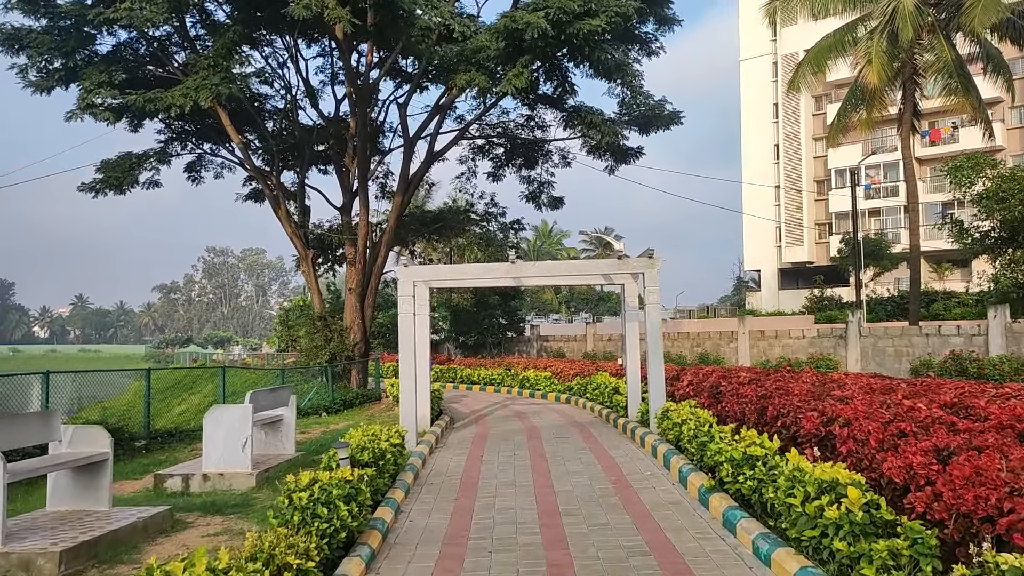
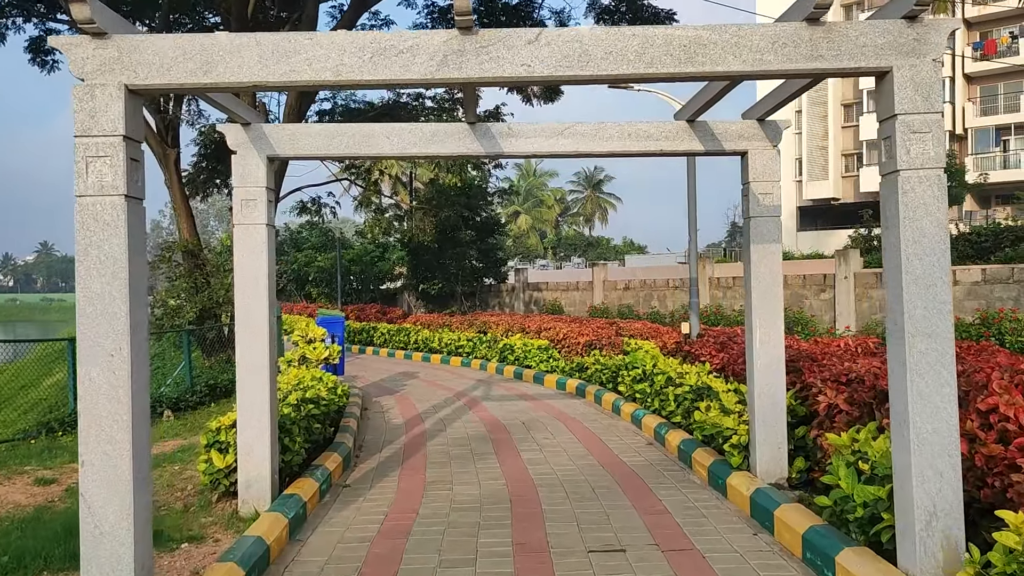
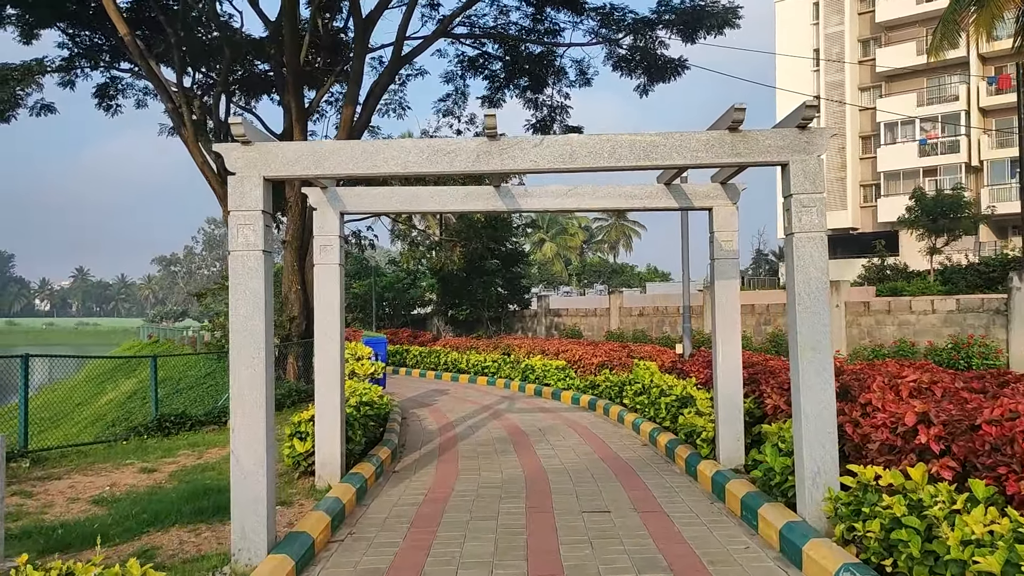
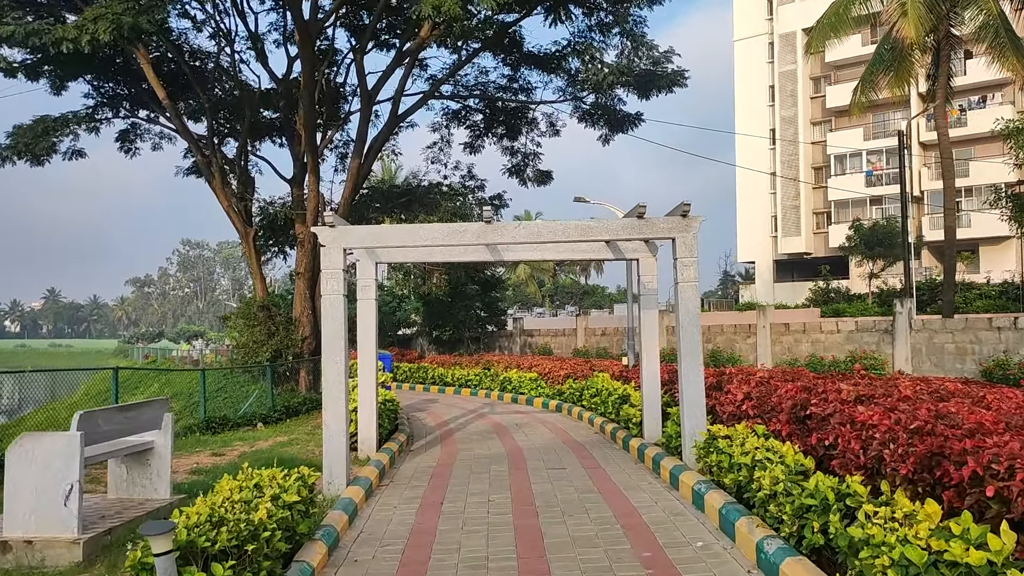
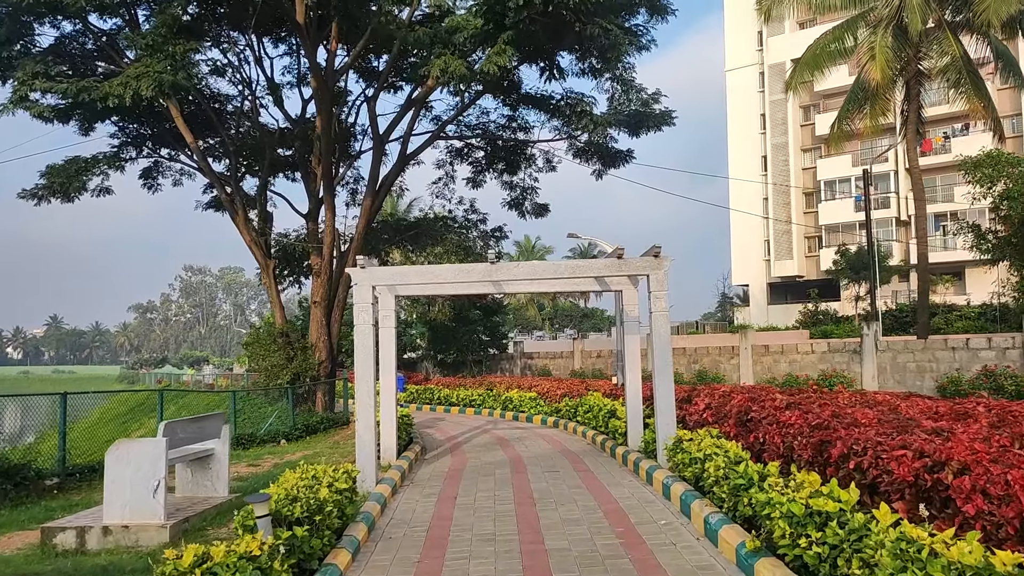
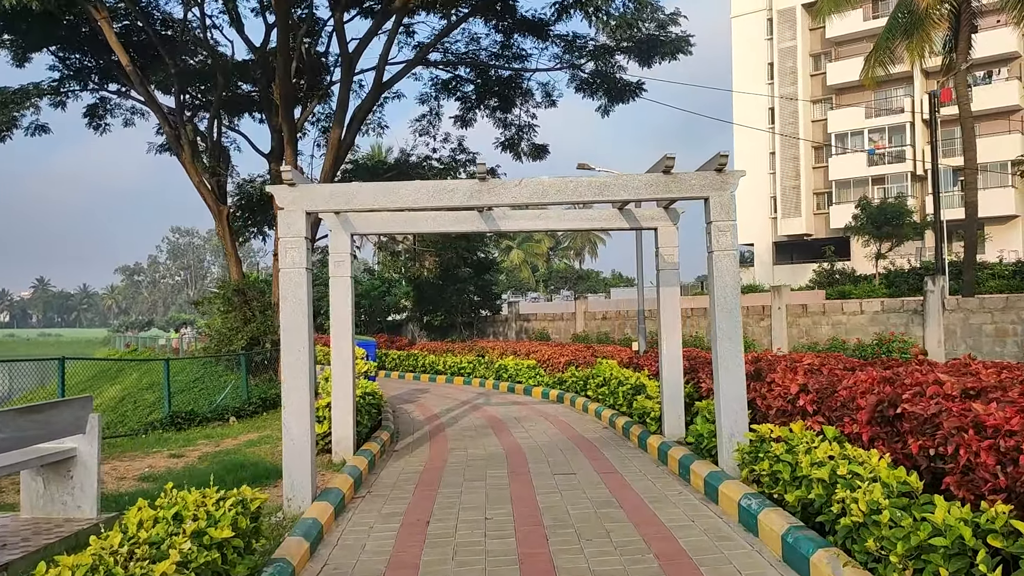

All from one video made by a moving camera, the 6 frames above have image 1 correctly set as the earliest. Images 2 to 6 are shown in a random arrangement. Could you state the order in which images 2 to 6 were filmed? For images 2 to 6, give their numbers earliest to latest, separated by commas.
5, 4, 6, 3, 2
